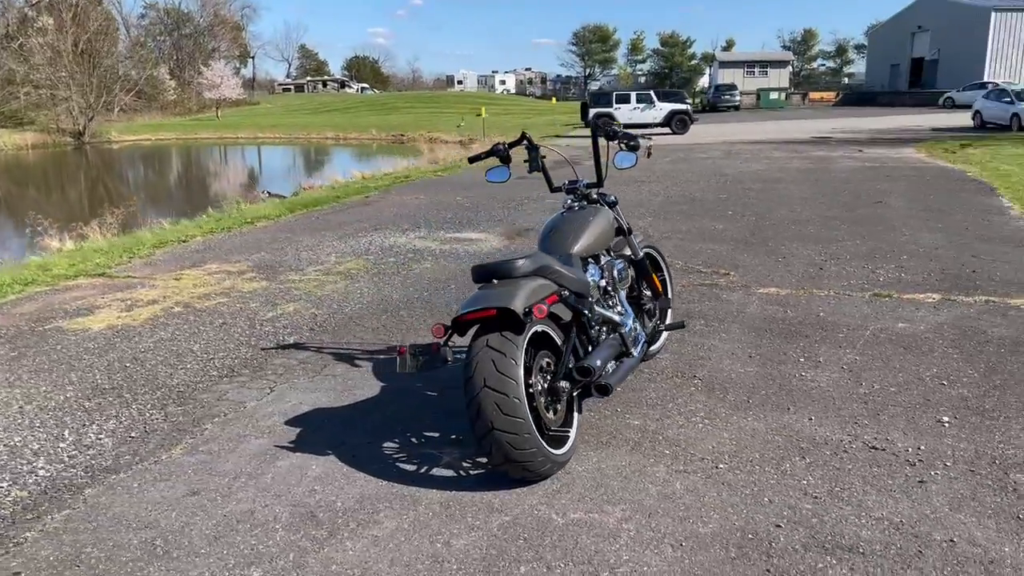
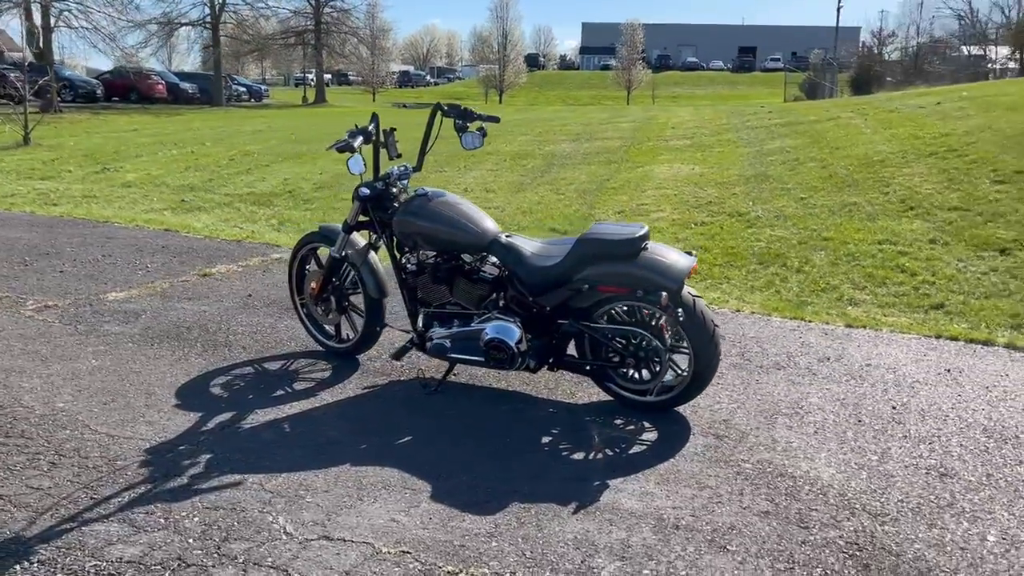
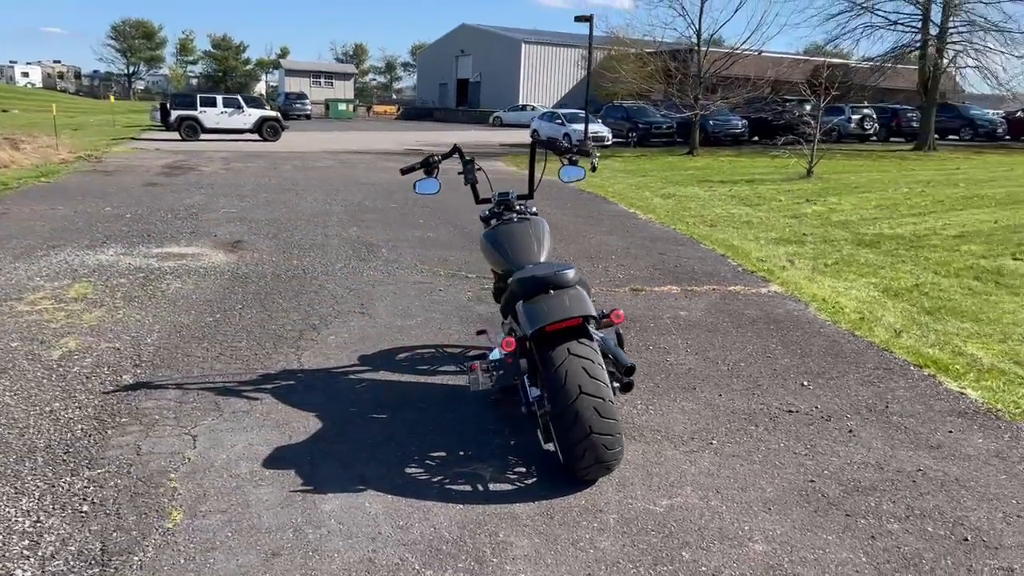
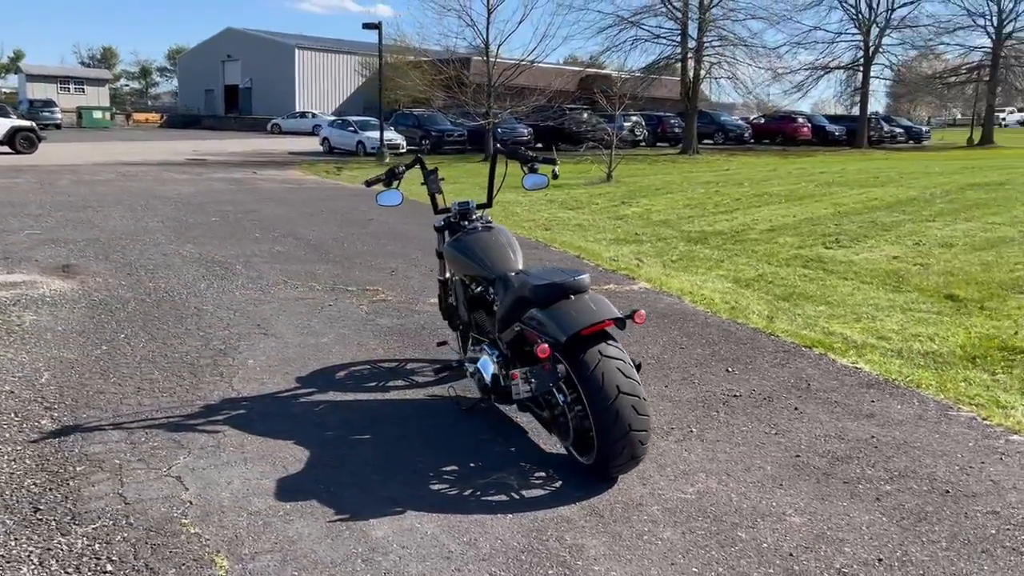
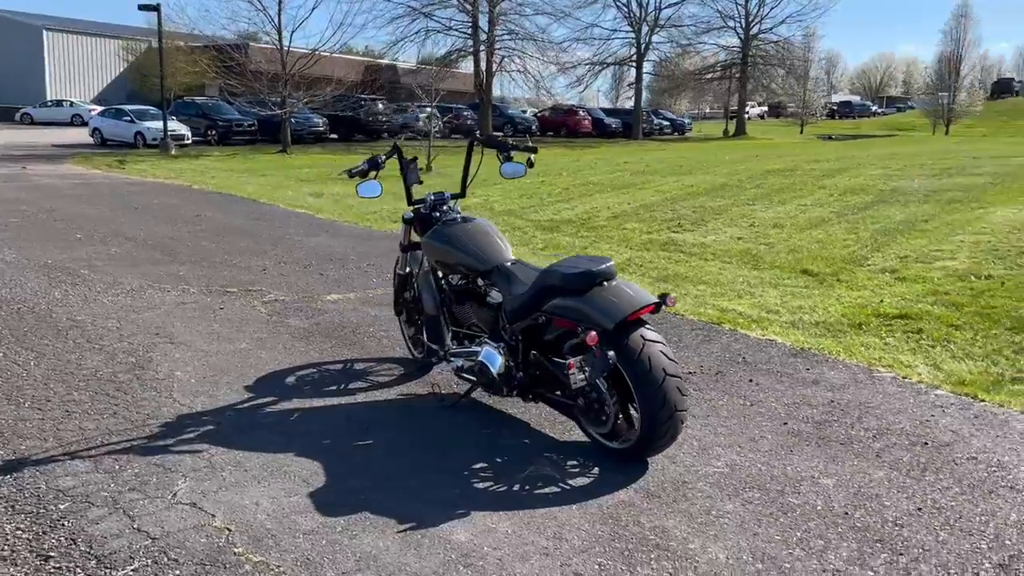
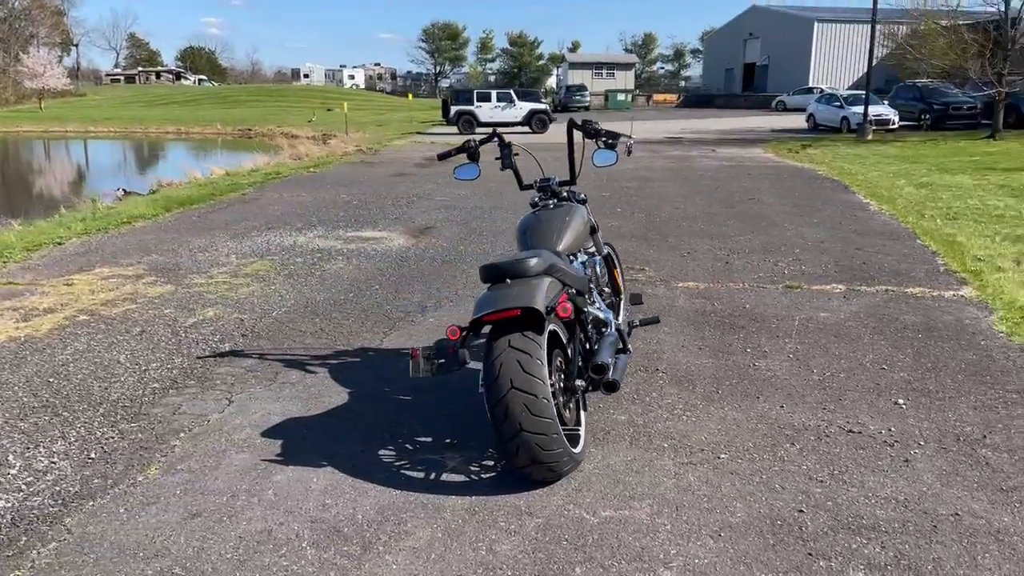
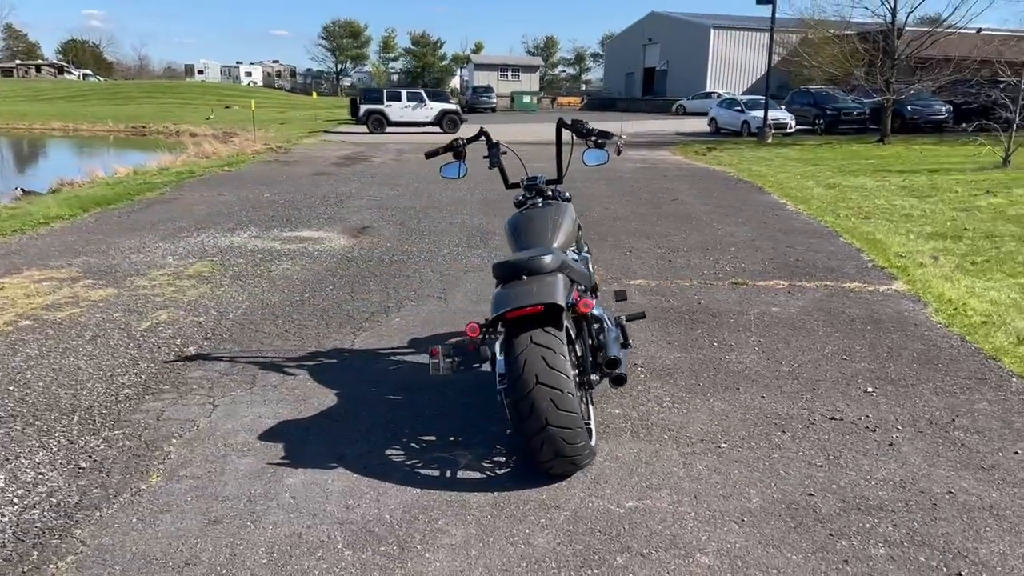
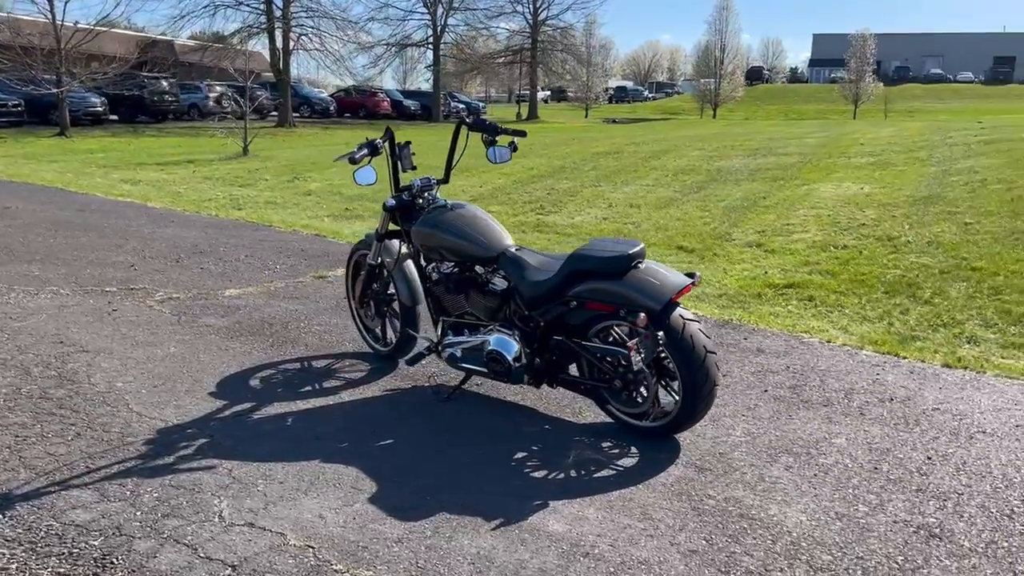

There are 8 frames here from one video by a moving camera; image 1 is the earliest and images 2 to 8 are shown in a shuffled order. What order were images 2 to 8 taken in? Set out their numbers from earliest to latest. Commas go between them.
6, 7, 3, 4, 5, 8, 2
